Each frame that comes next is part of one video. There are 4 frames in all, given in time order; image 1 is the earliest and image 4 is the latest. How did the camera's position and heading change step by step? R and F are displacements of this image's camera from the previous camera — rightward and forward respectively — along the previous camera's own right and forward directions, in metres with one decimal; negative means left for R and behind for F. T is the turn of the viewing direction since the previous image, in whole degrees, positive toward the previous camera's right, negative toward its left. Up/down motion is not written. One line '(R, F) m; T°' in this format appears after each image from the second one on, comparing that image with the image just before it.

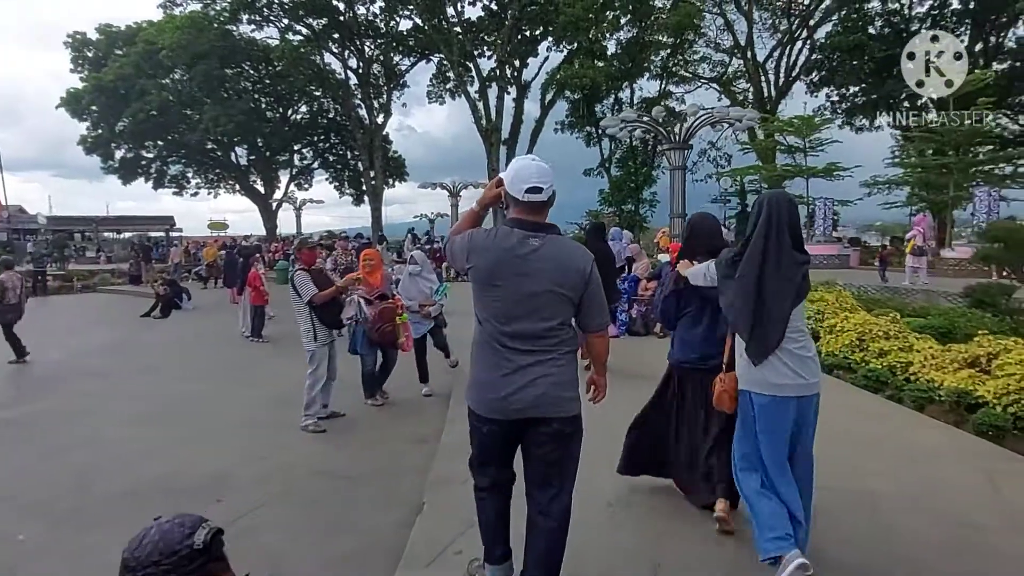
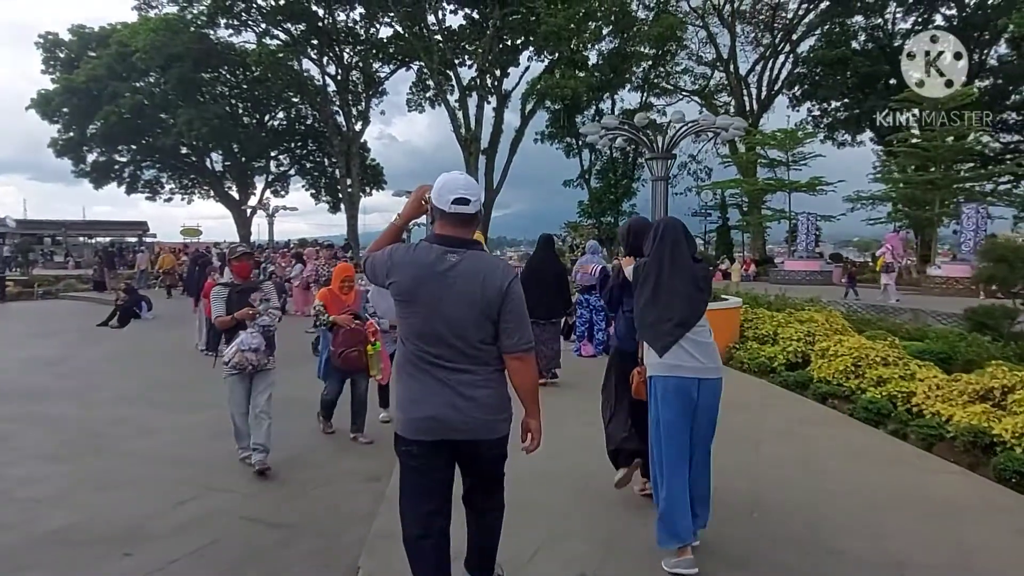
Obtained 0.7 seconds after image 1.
(+0.1, +0.6) m; +2°
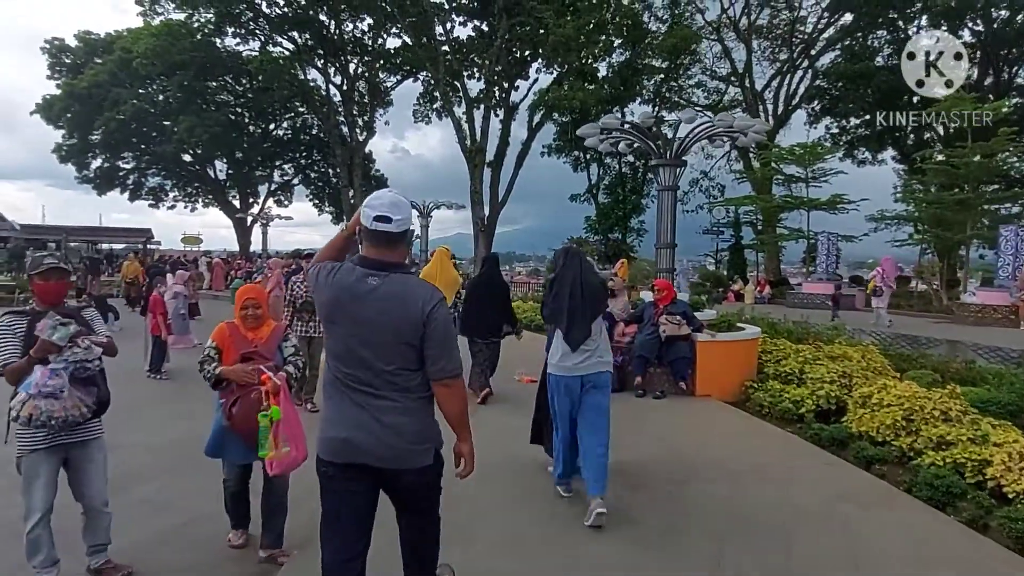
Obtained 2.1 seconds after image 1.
(+0.3, +1.3) m; -1°
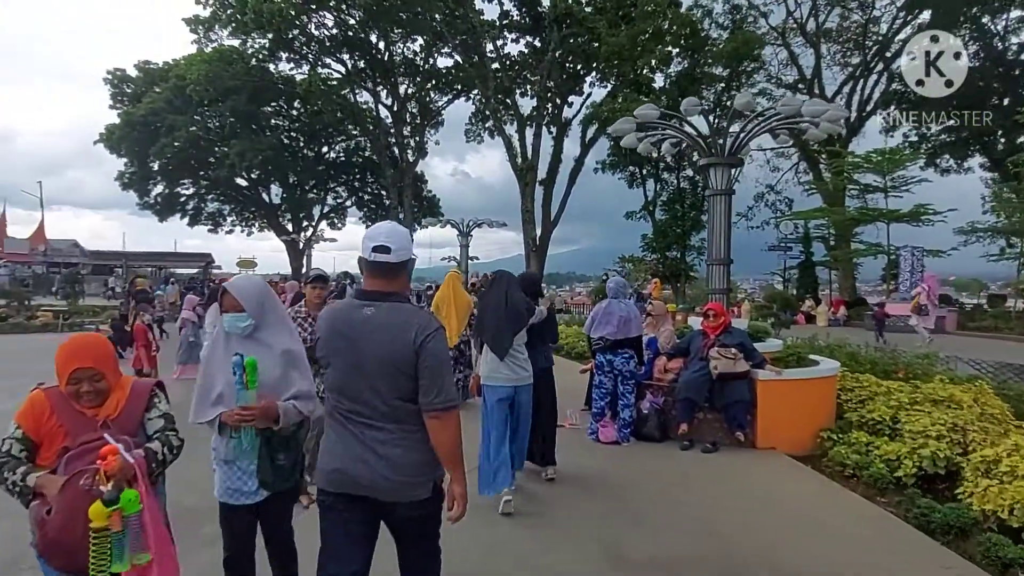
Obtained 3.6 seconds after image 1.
(+0.4, +1.3) m; -5°
